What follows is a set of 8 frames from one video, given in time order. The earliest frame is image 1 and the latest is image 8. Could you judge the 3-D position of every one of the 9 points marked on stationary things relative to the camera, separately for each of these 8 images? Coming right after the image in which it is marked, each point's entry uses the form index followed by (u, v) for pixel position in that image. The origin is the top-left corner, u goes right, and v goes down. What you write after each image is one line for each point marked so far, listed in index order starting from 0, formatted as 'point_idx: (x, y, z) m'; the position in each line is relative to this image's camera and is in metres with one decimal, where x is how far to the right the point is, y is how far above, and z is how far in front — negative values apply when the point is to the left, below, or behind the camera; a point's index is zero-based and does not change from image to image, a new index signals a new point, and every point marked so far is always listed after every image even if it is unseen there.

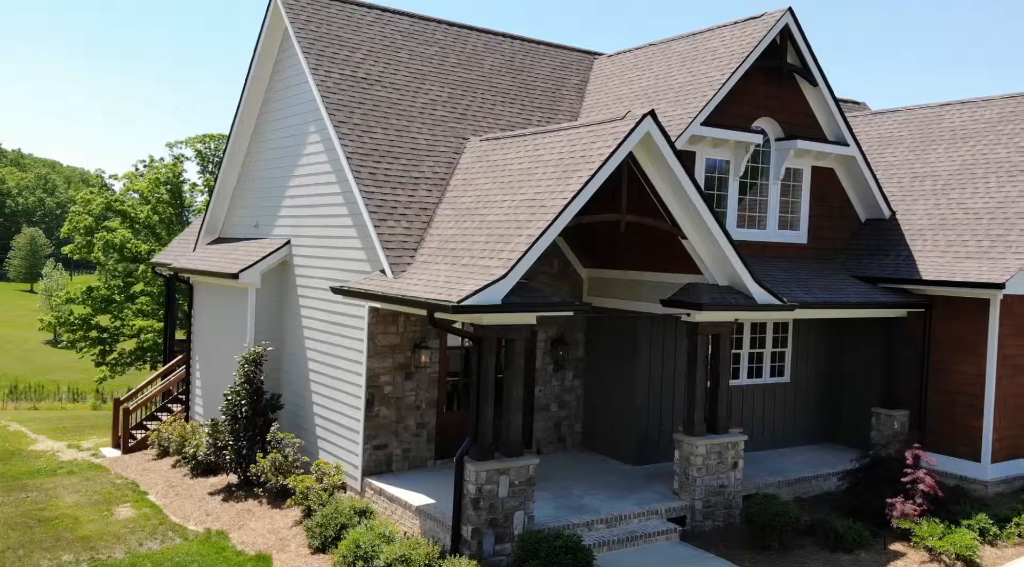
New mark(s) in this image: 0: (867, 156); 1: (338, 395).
0: (+6.8, +2.4, +18.3) m
1: (-2.5, -1.6, +13.7) m
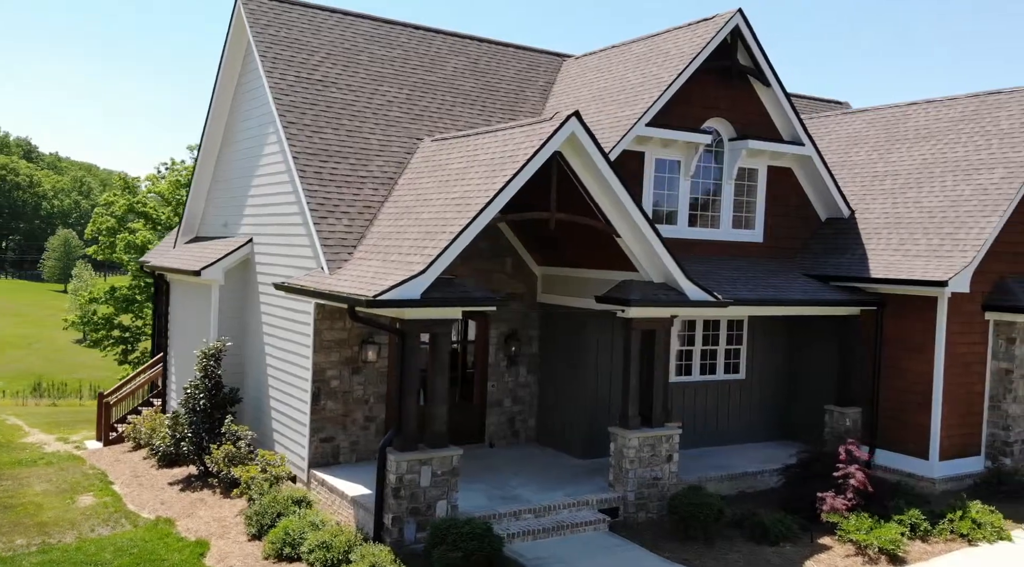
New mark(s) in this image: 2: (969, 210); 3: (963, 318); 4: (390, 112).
0: (+6.2, +2.4, +18.4) m
1: (-3.3, -1.5, +14.0) m
2: (+7.1, +1.1, +14.8) m
3: (+6.8, -0.5, +14.5) m
4: (-1.9, +2.7, +15.2) m
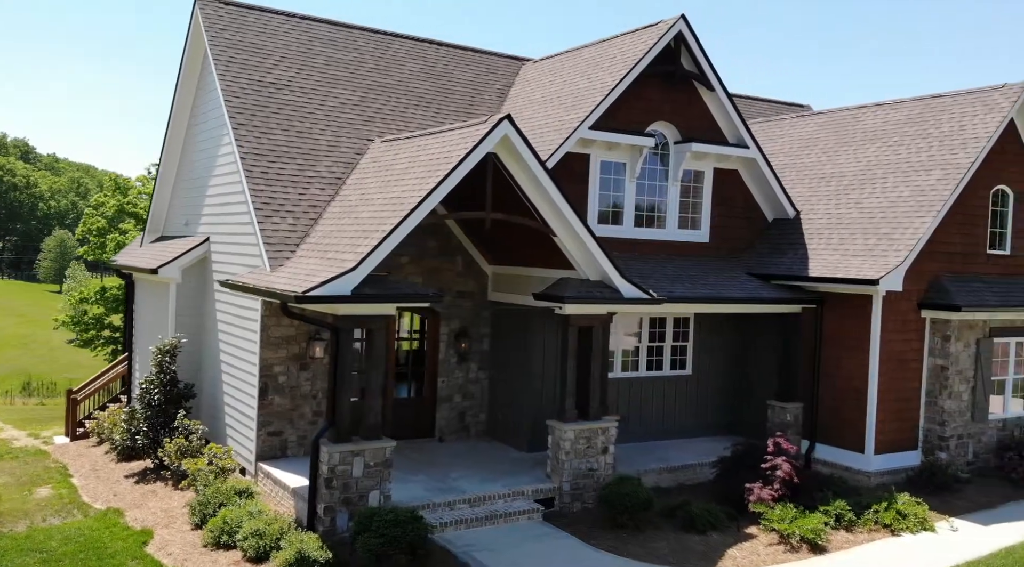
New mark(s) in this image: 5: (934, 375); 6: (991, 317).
0: (+5.3, +2.4, +18.8) m
1: (-4.1, -1.5, +14.4) m
2: (+6.3, +1.1, +15.2) m
3: (+6.0, -0.5, +14.9) m
4: (-2.8, +2.7, +15.5) m
5: (+6.7, -1.4, +15.2) m
6: (+7.7, -0.5, +15.4) m
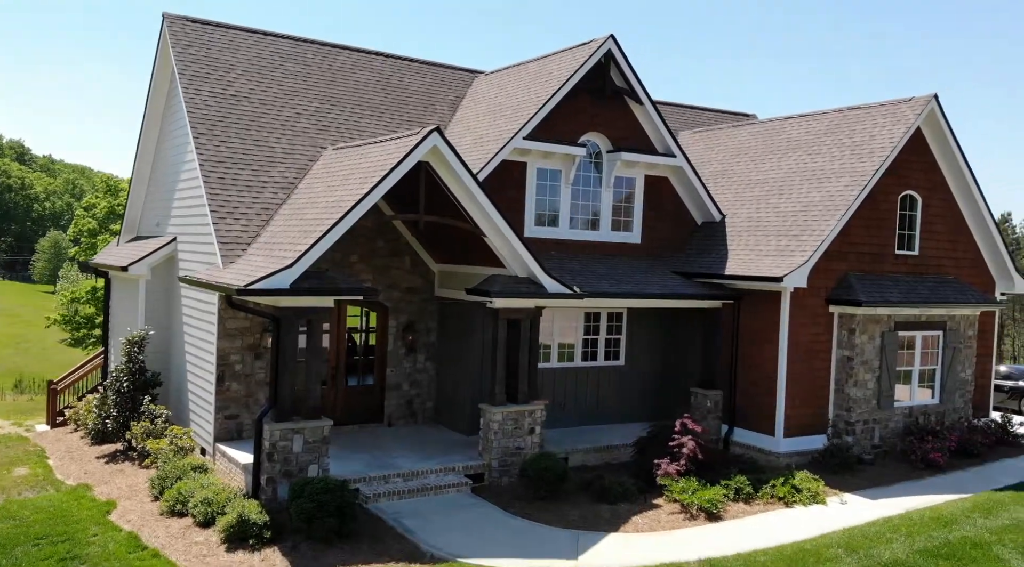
0: (+4.3, +2.4, +20.1) m
1: (-5.2, -1.4, +15.7) m
2: (+5.2, +1.2, +16.6) m
3: (+5.0, -0.5, +16.2) m
4: (-3.8, +2.8, +16.9) m
5: (+5.7, -1.4, +16.6) m
6: (+6.7, -0.5, +16.7) m
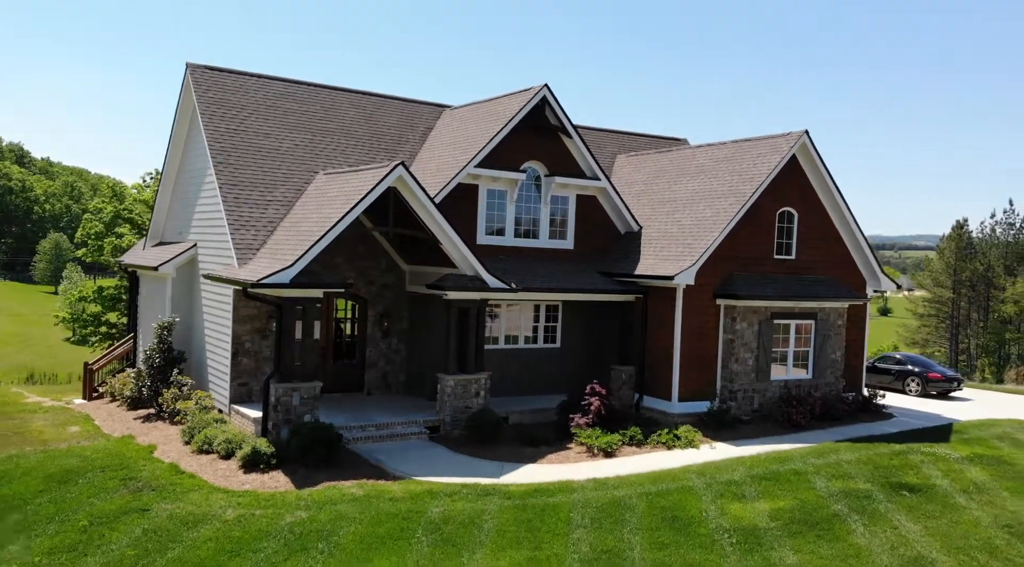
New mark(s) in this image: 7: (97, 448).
0: (+3.3, +2.5, +24.4) m
1: (-6.2, -1.4, +20.0) m
2: (+4.2, +1.2, +20.9) m
3: (+4.0, -0.4, +20.5) m
4: (-4.8, +2.9, +21.1) m
5: (+4.7, -1.4, +20.9) m
6: (+5.6, -0.5, +21.0) m
7: (-7.9, -3.1, +18.2) m
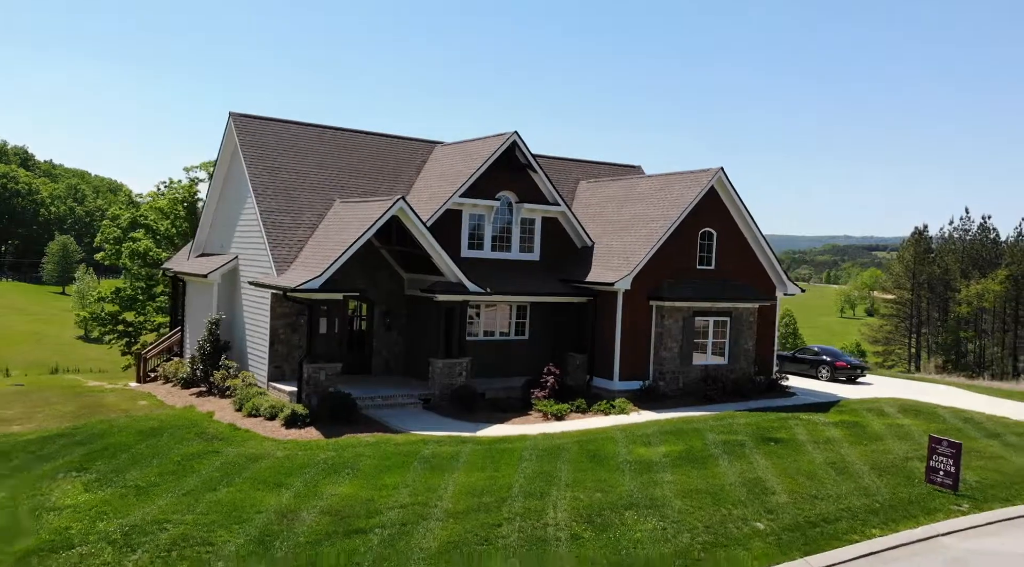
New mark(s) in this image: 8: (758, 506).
0: (+2.6, +2.3, +30.0) m
1: (-6.8, -1.5, +25.6) m
2: (+3.6, +1.1, +26.5) m
3: (+3.3, -0.5, +26.2) m
4: (-5.4, +2.7, +26.7) m
5: (+4.0, -1.5, +26.5) m
6: (+5.0, -0.6, +26.7) m
7: (-8.6, -3.2, +23.8) m
8: (+4.1, -3.7, +16.0) m
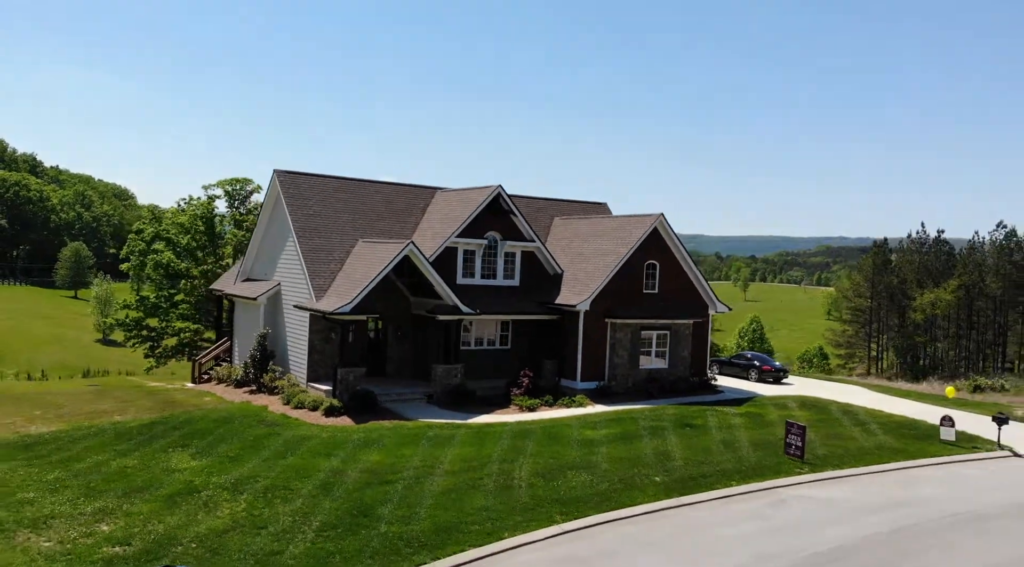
0: (+2.1, +1.6, +37.3) m
1: (-7.4, -2.3, +32.8) m
2: (+3.0, +0.3, +33.8) m
3: (+2.8, -1.3, +33.4) m
4: (-6.0, +2.0, +34.0) m
5: (+3.5, -2.3, +33.8) m
6: (+4.4, -1.4, +34.0) m
7: (-9.1, -4.0, +31.0) m
8: (+3.6, -4.4, +23.2) m
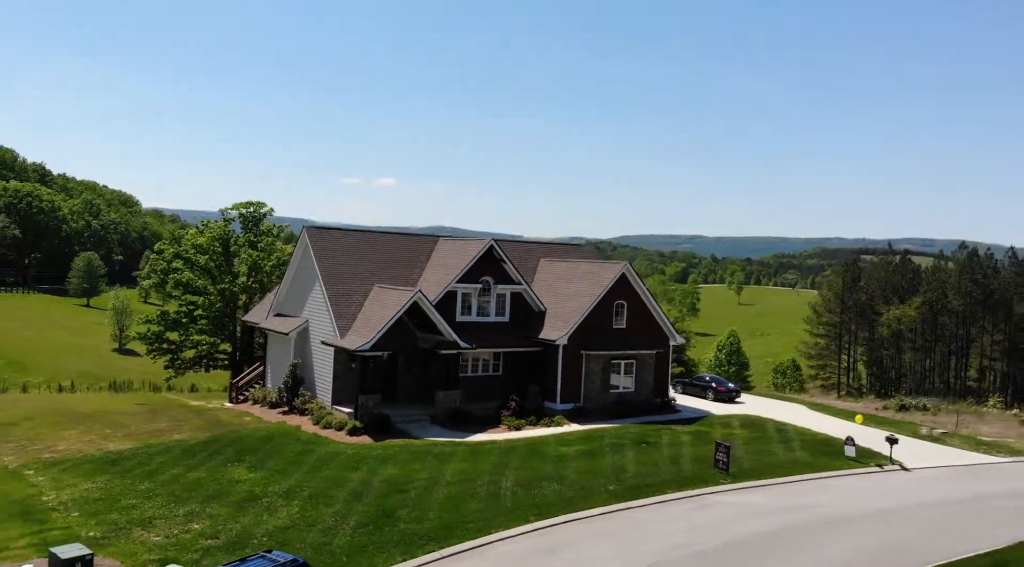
0: (+1.6, 0.0, +43.9) m
1: (-7.8, -3.9, +39.3) m
2: (+2.6, -1.3, +40.3) m
3: (+2.4, -2.9, +40.0) m
4: (-6.4, +0.4, +40.5) m
5: (+3.1, -3.9, +40.3) m
6: (+4.0, -3.0, +40.5) m
7: (-9.5, -5.6, +37.6) m
8: (+3.2, -6.0, +29.8) m
